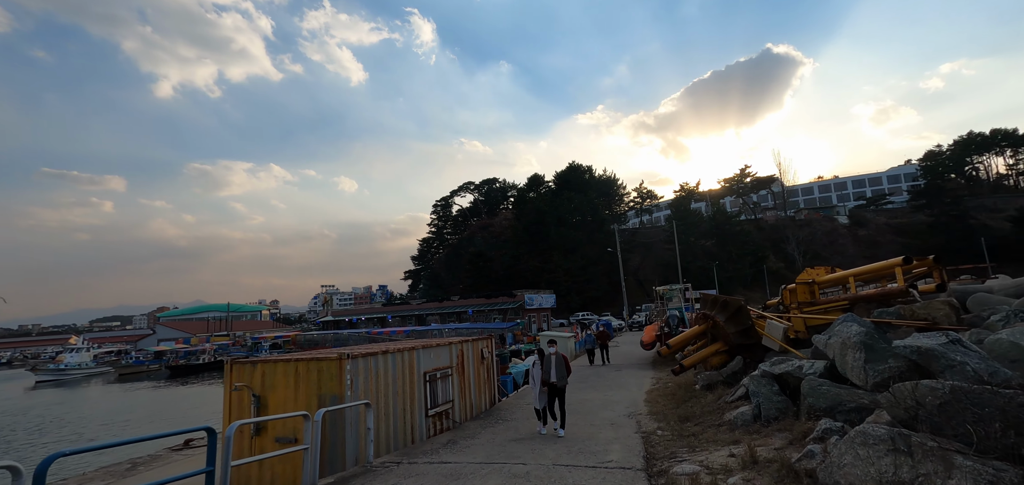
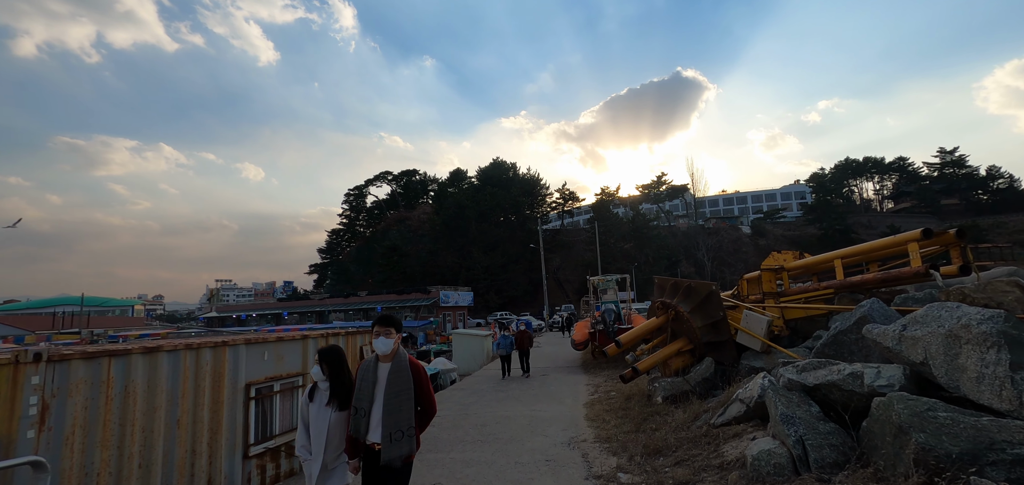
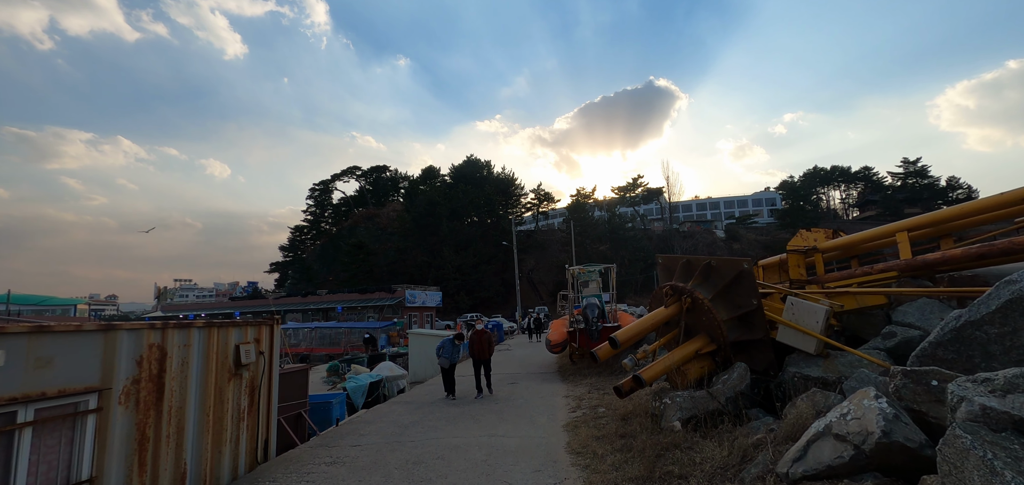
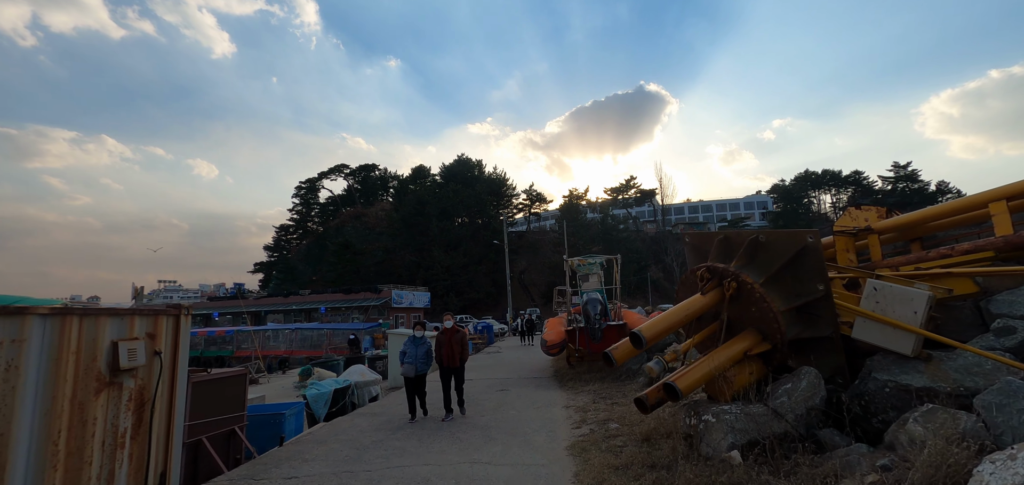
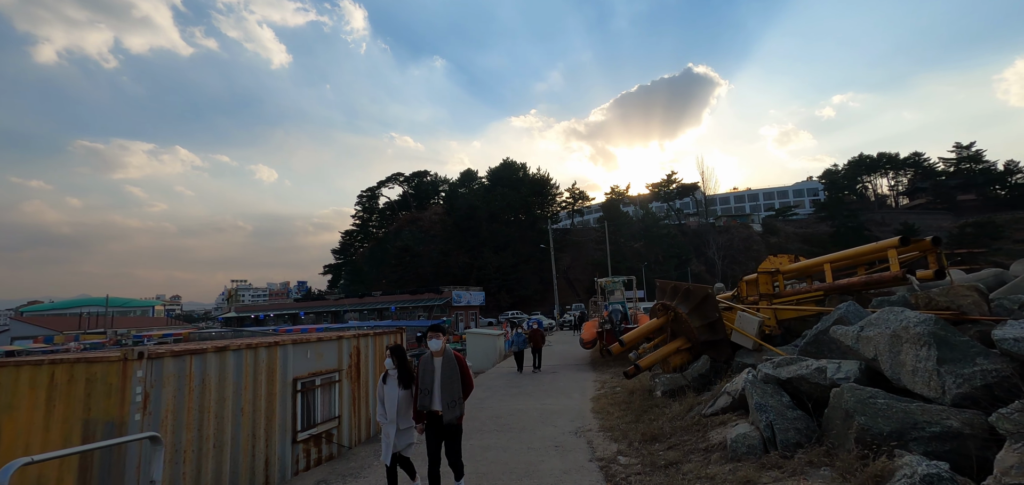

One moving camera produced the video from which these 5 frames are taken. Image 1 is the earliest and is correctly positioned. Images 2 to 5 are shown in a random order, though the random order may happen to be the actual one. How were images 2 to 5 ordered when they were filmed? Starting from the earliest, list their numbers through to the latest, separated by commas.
5, 2, 3, 4
